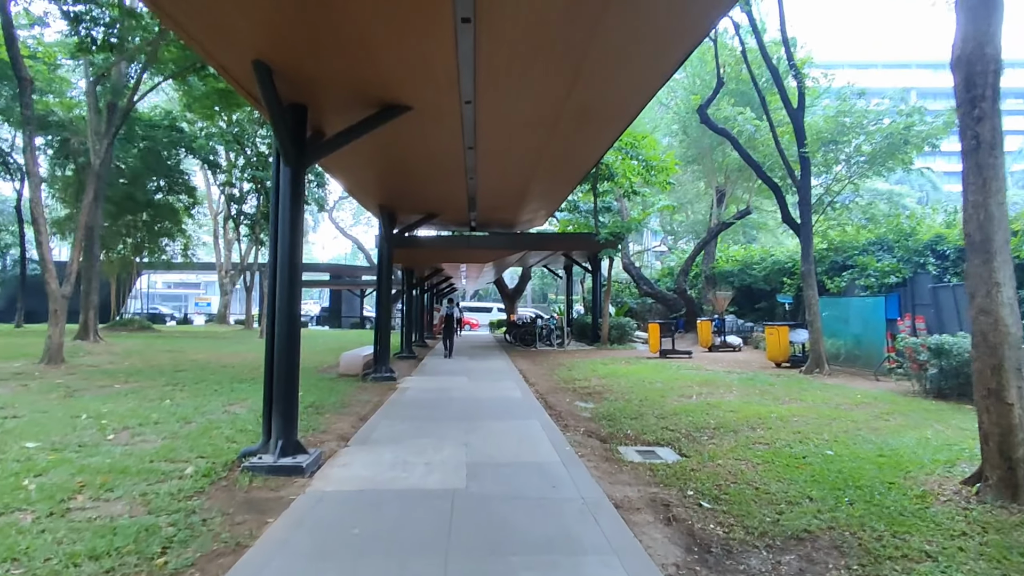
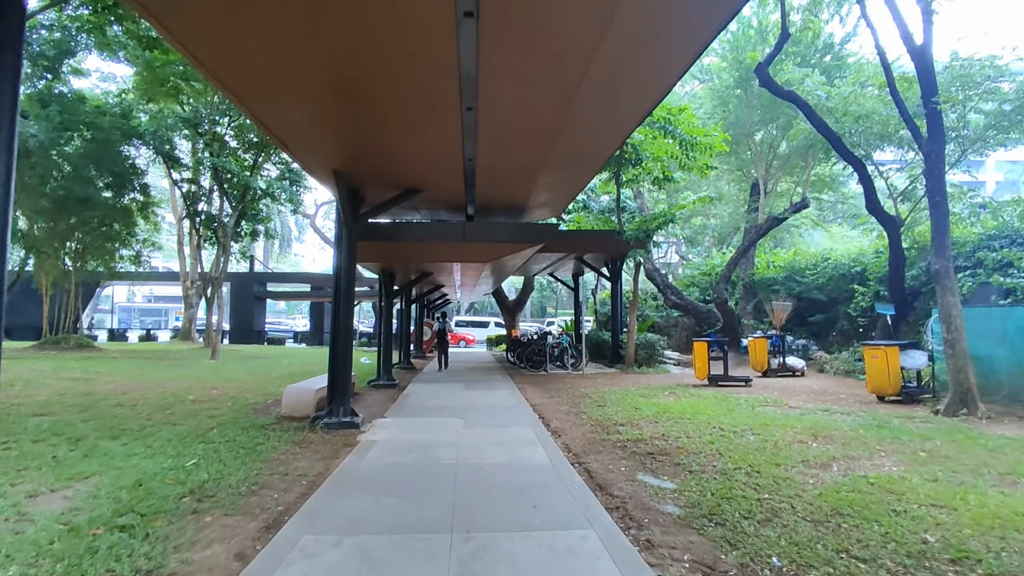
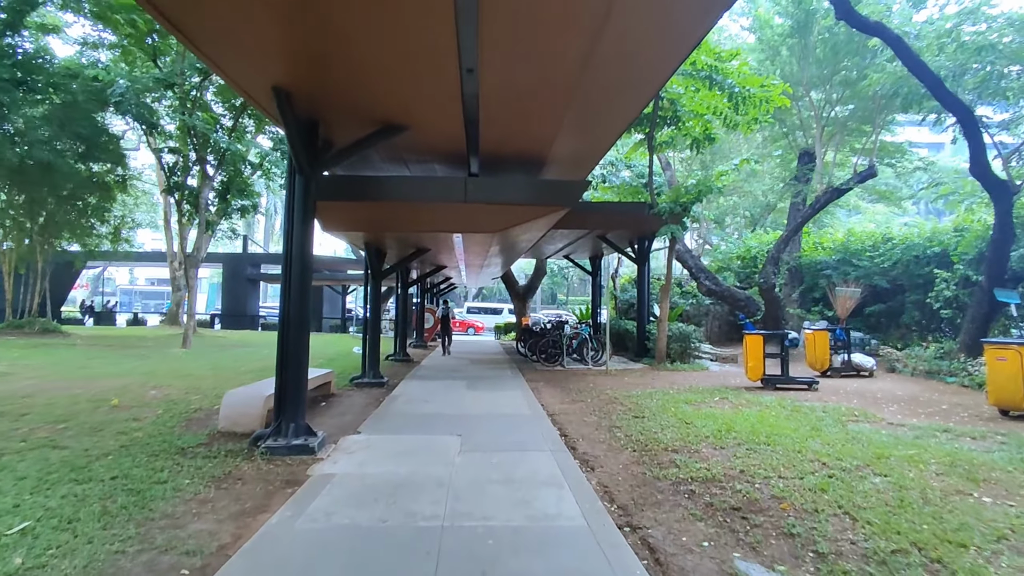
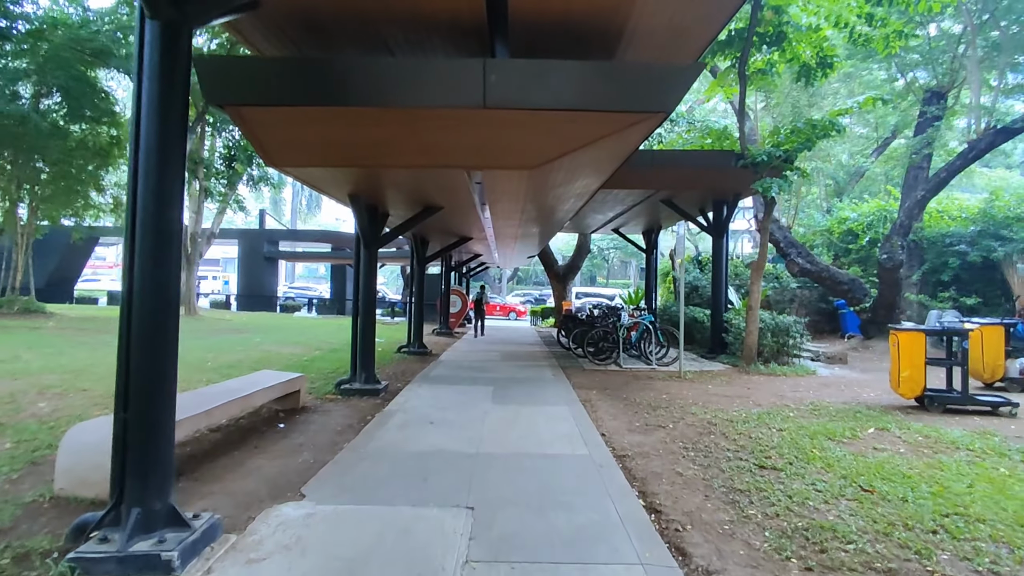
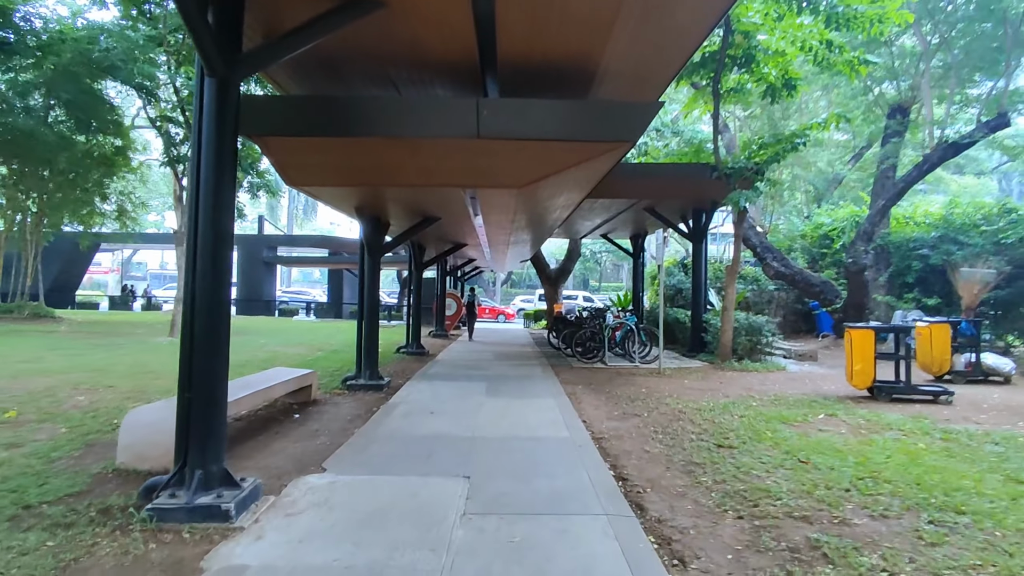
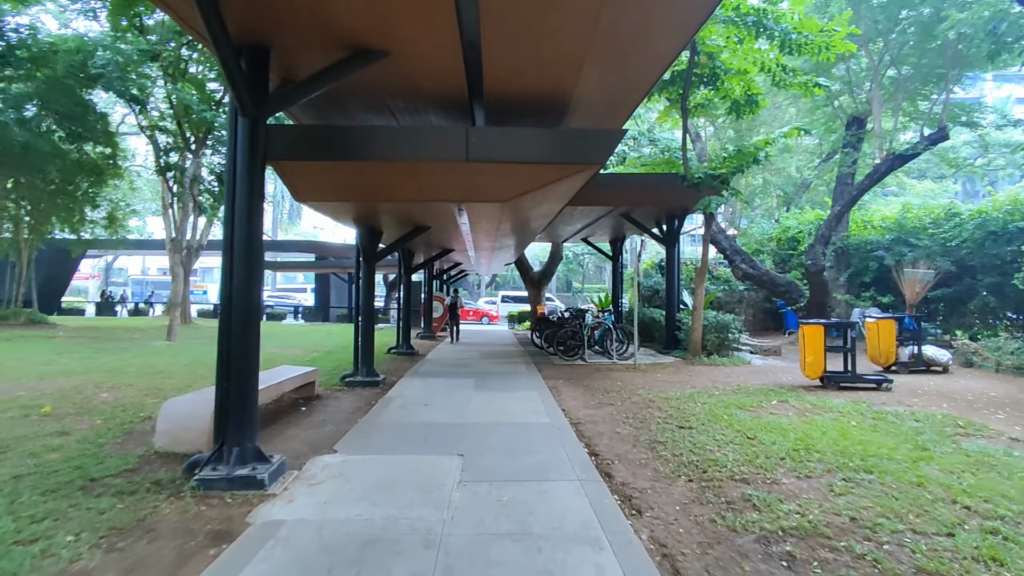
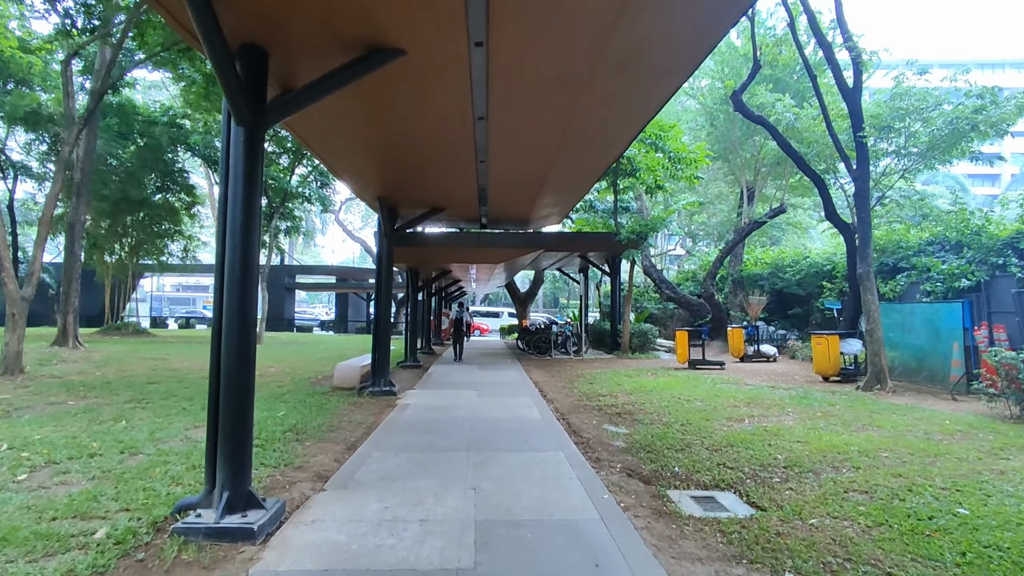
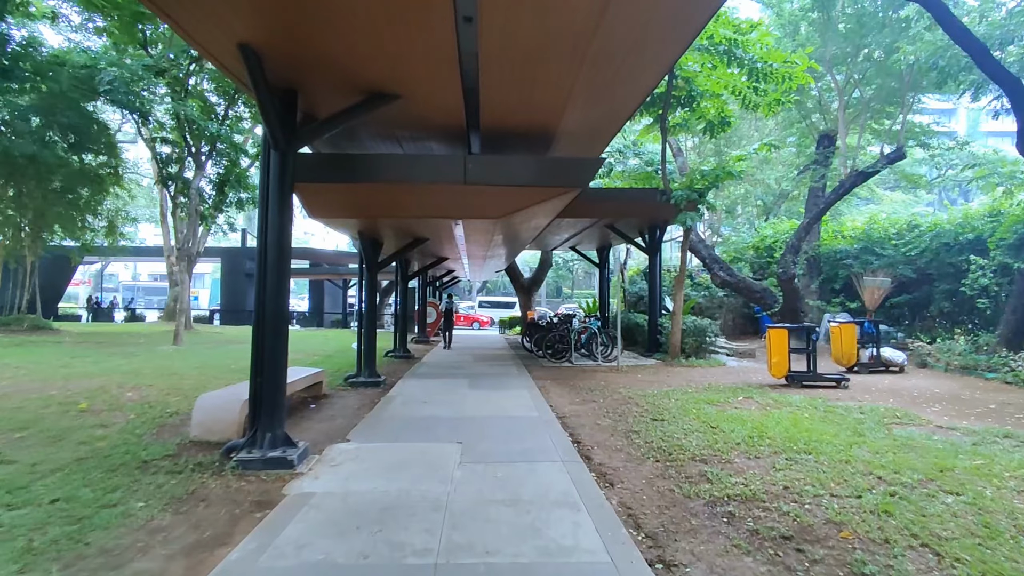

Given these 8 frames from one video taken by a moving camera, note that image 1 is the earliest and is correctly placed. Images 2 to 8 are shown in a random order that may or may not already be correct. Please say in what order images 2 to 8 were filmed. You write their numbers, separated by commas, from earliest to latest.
7, 2, 3, 8, 6, 5, 4
